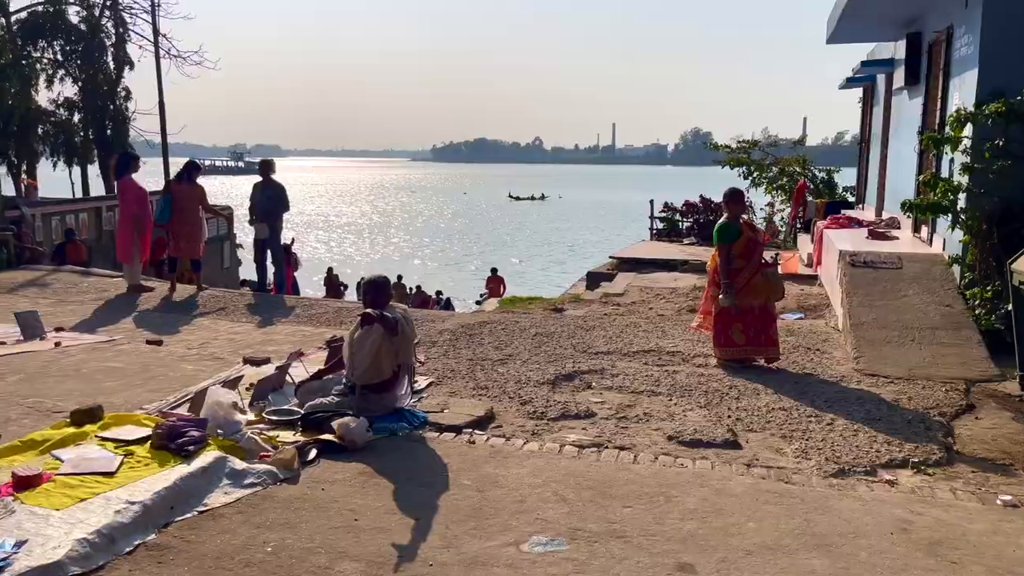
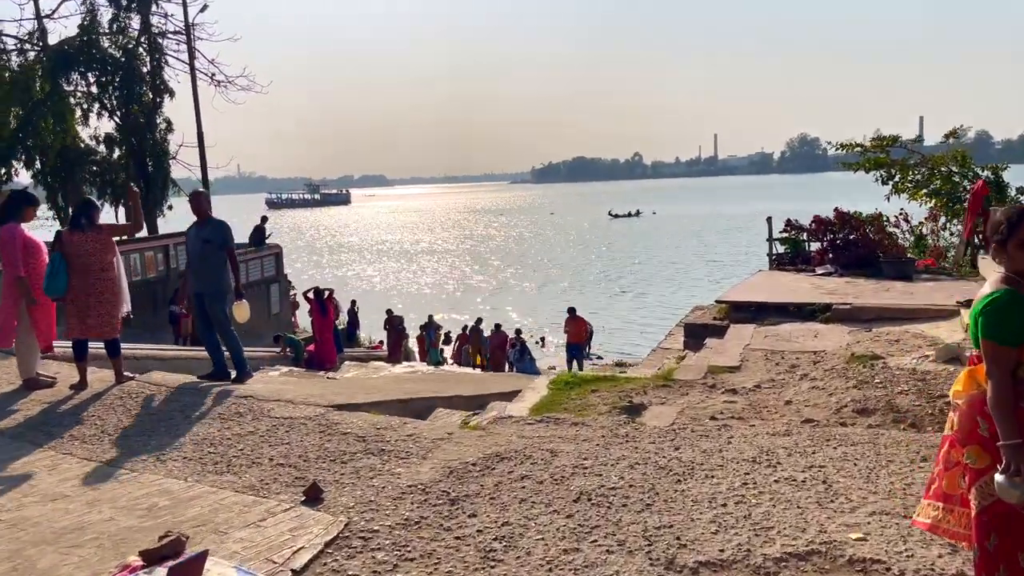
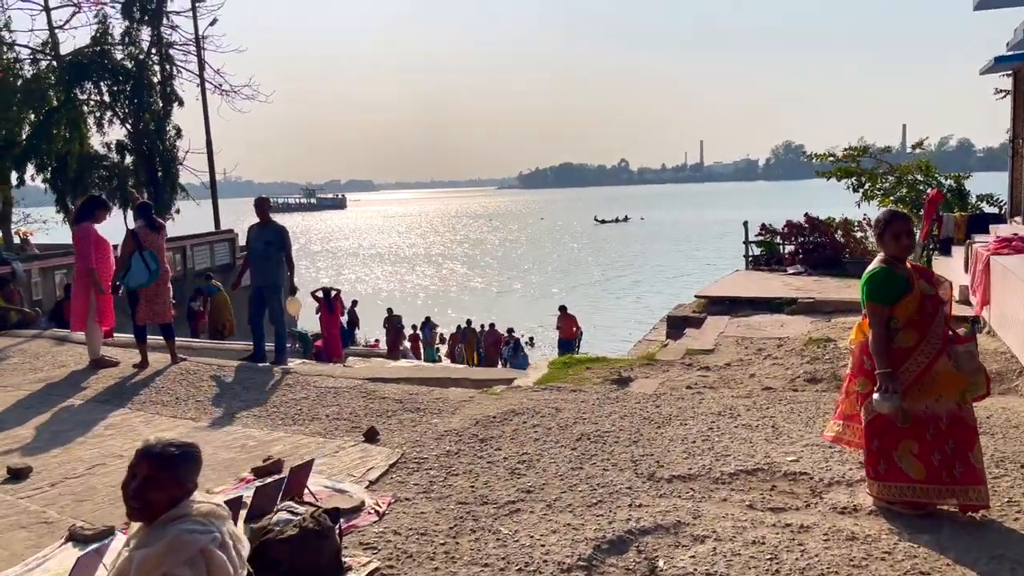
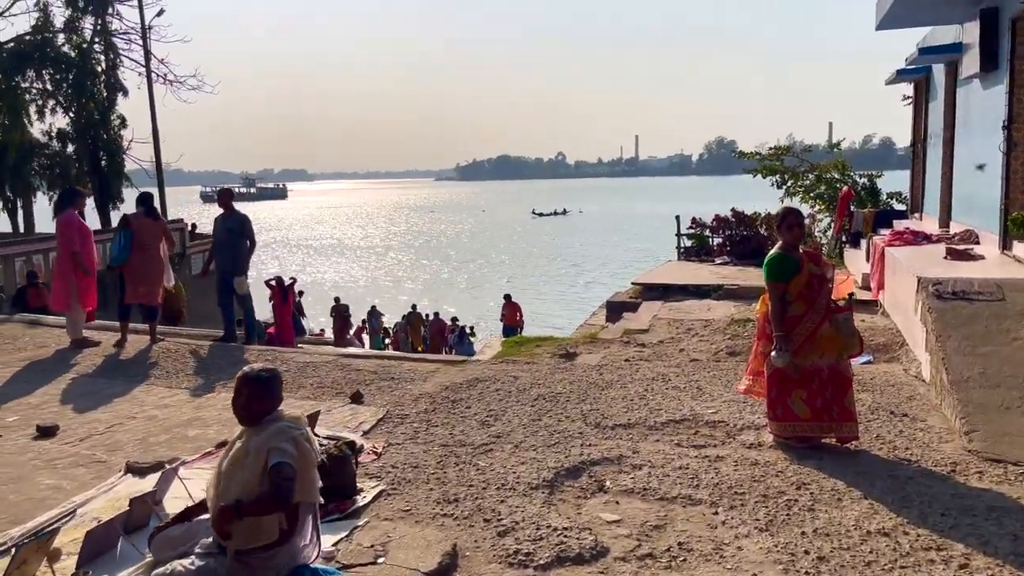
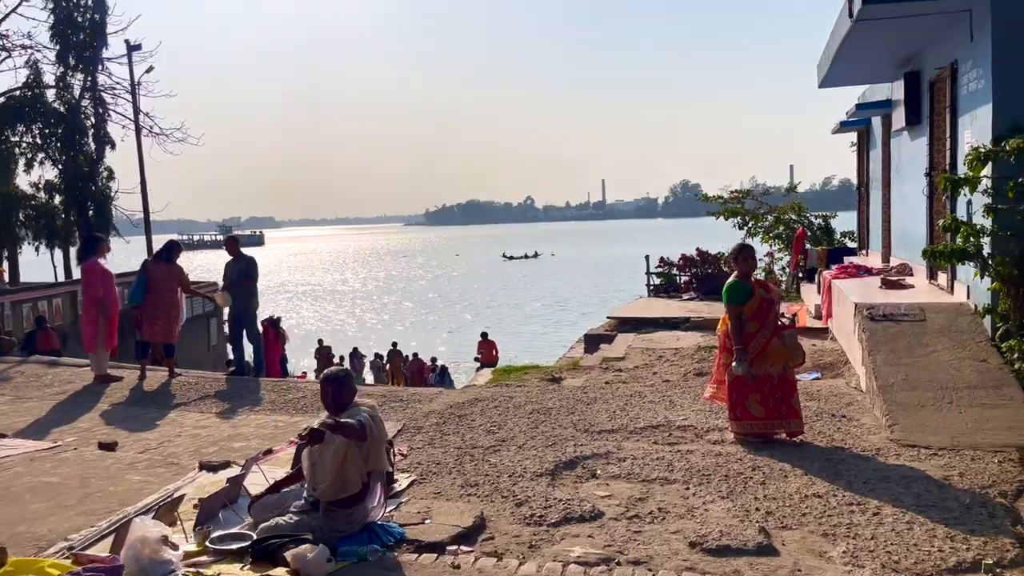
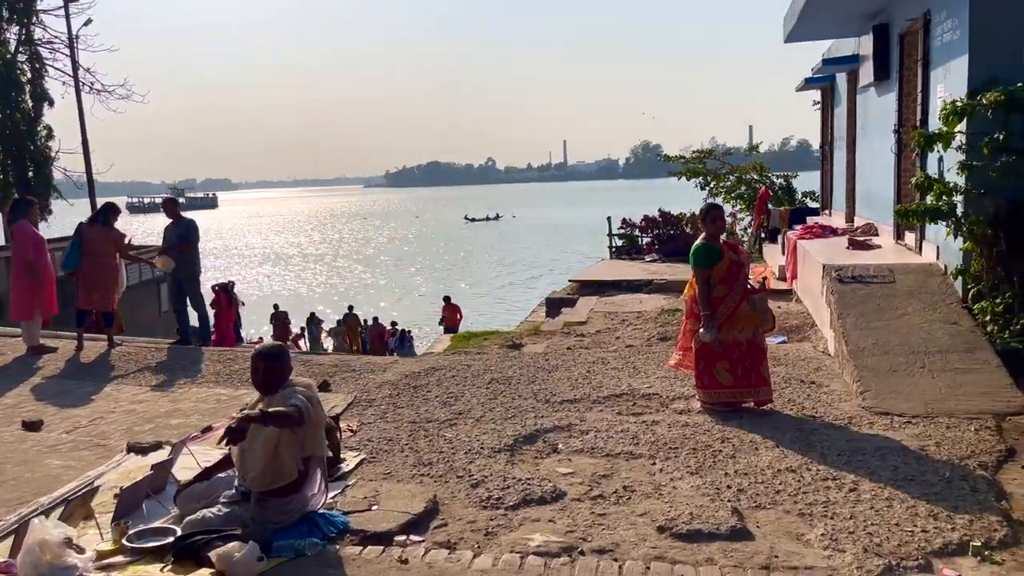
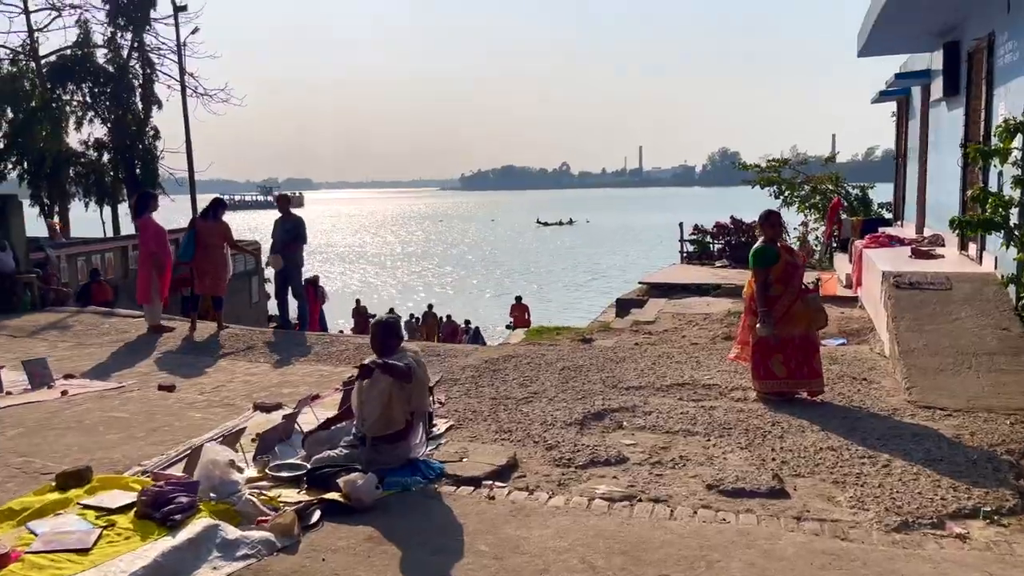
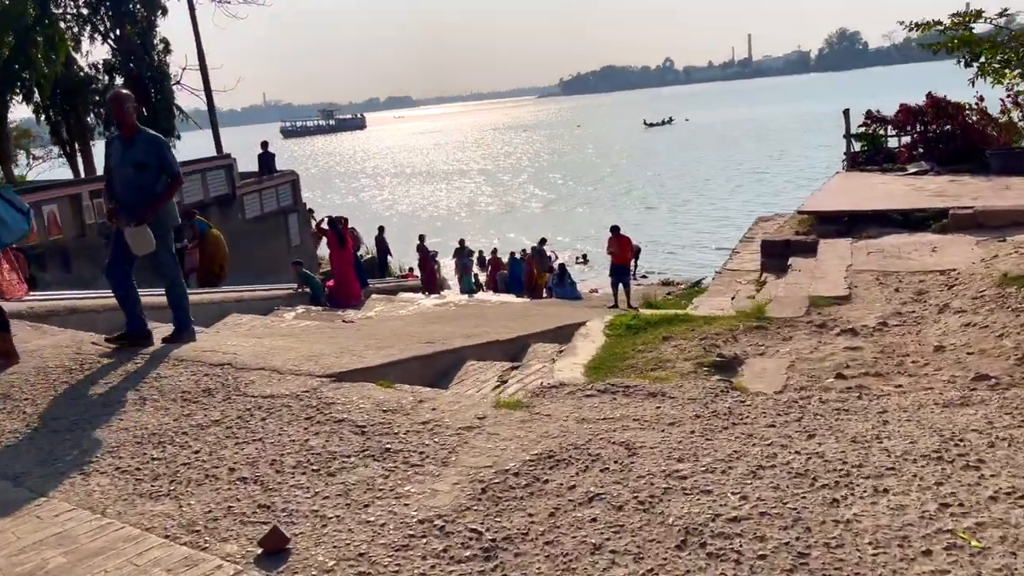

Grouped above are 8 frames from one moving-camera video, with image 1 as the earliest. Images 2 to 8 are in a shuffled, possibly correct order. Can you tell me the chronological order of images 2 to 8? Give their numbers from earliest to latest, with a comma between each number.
7, 5, 6, 4, 3, 2, 8
